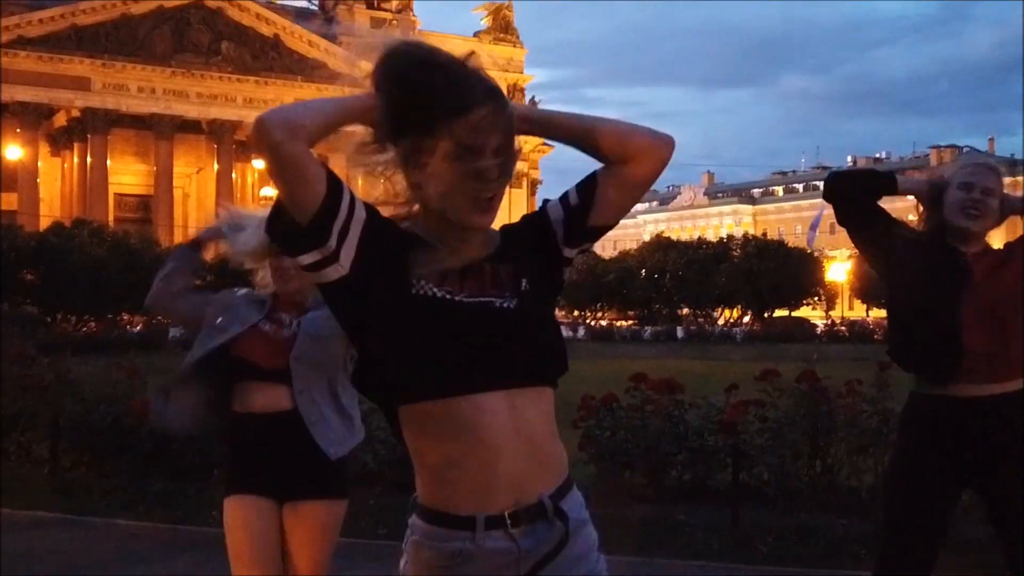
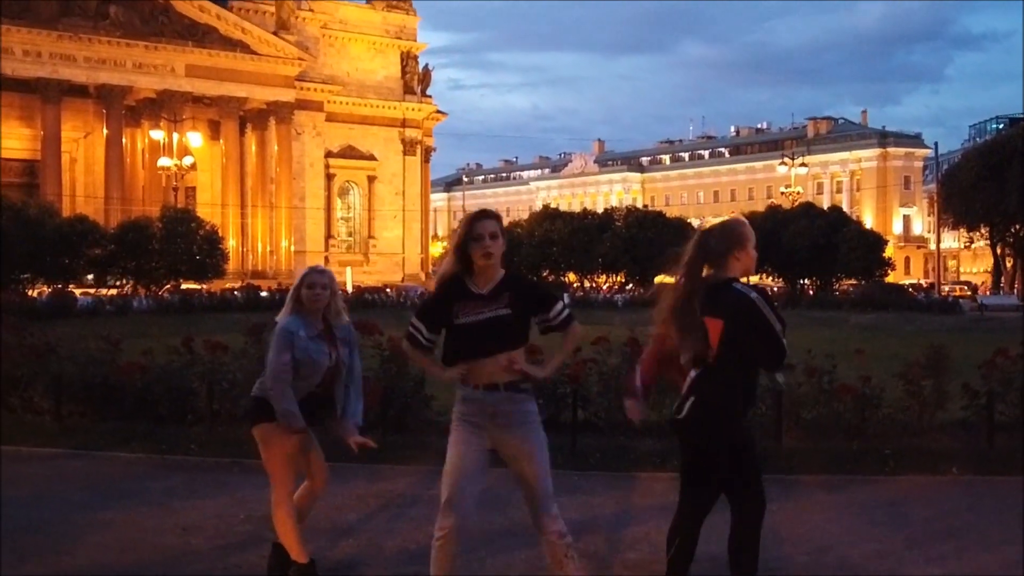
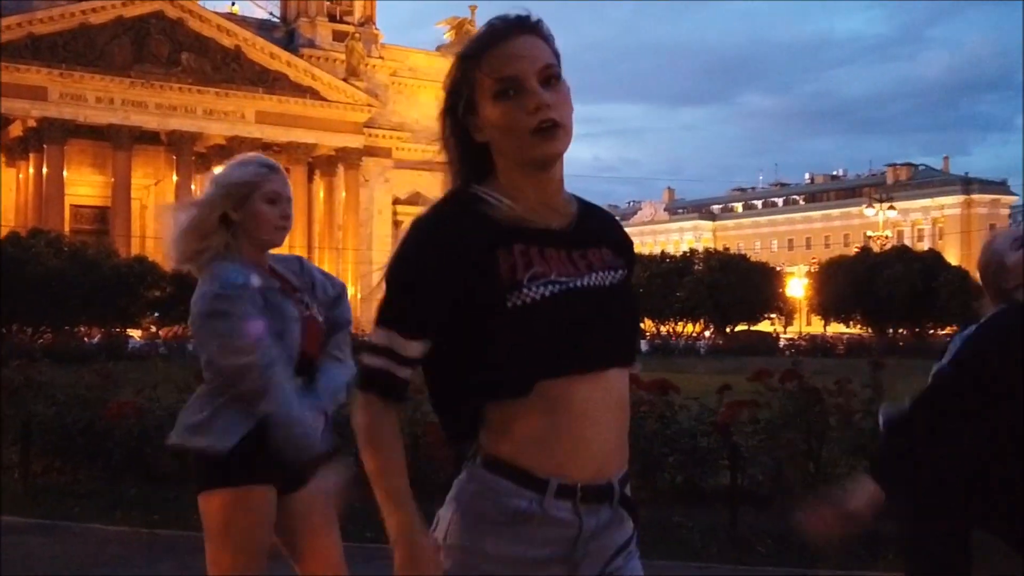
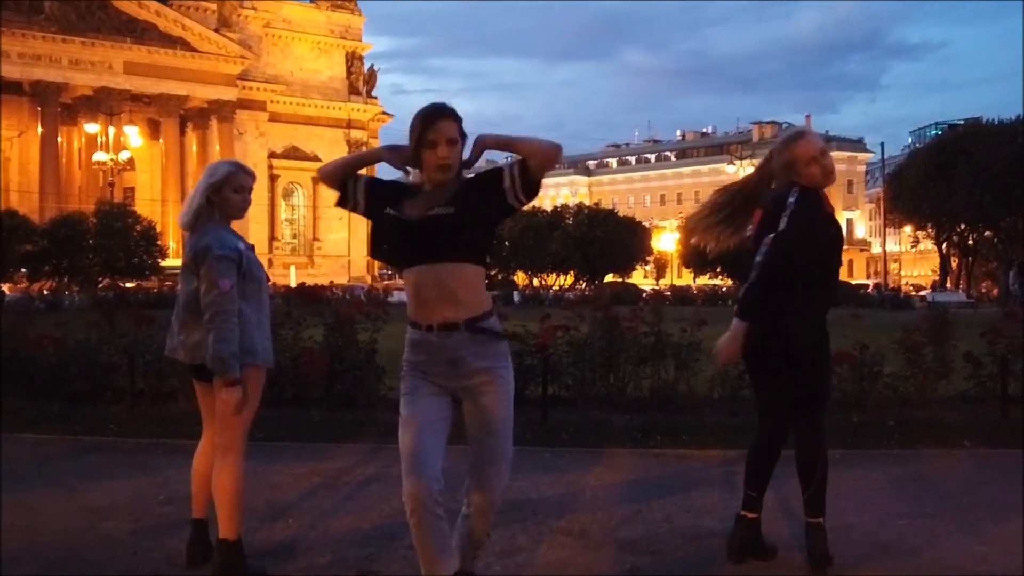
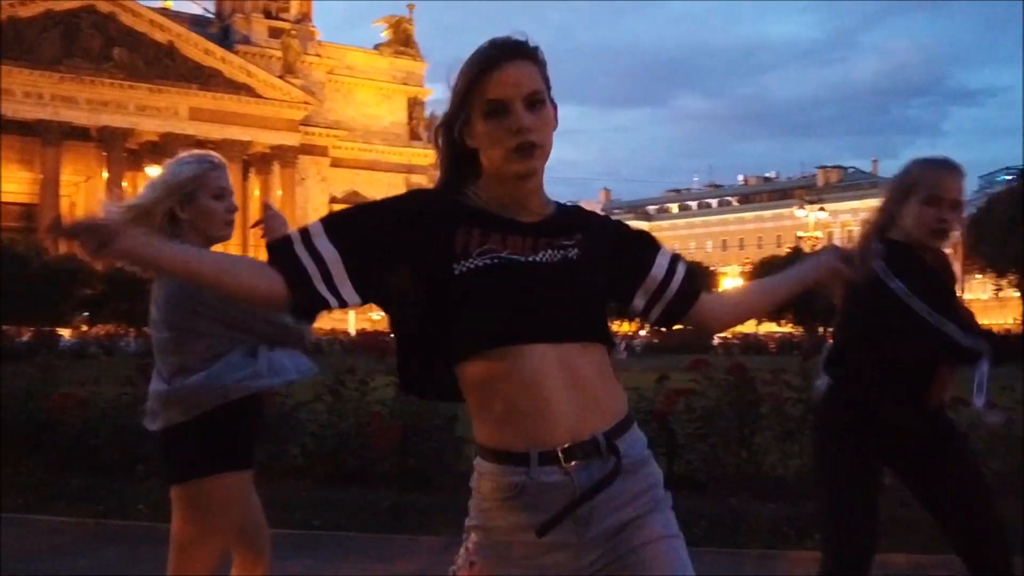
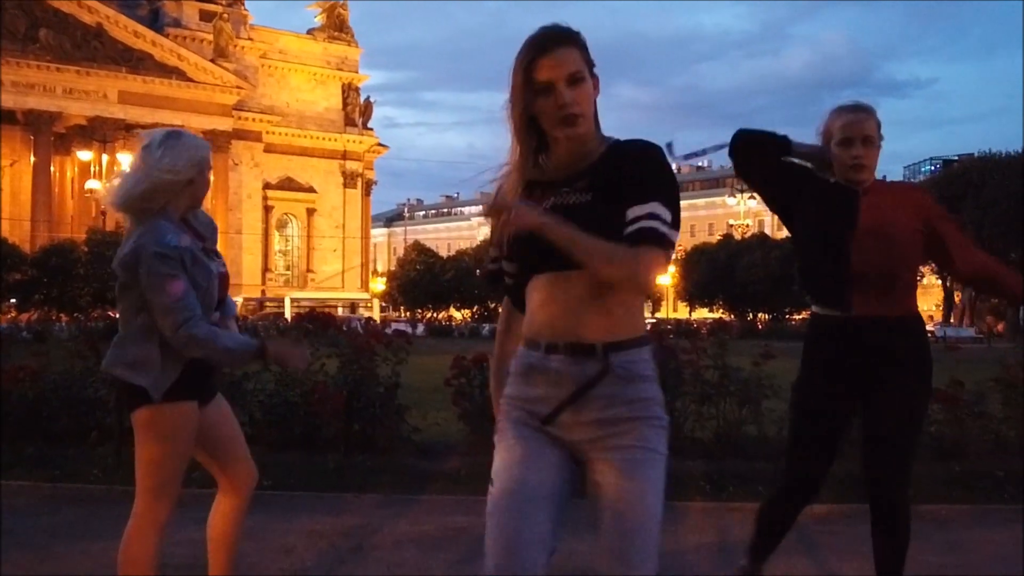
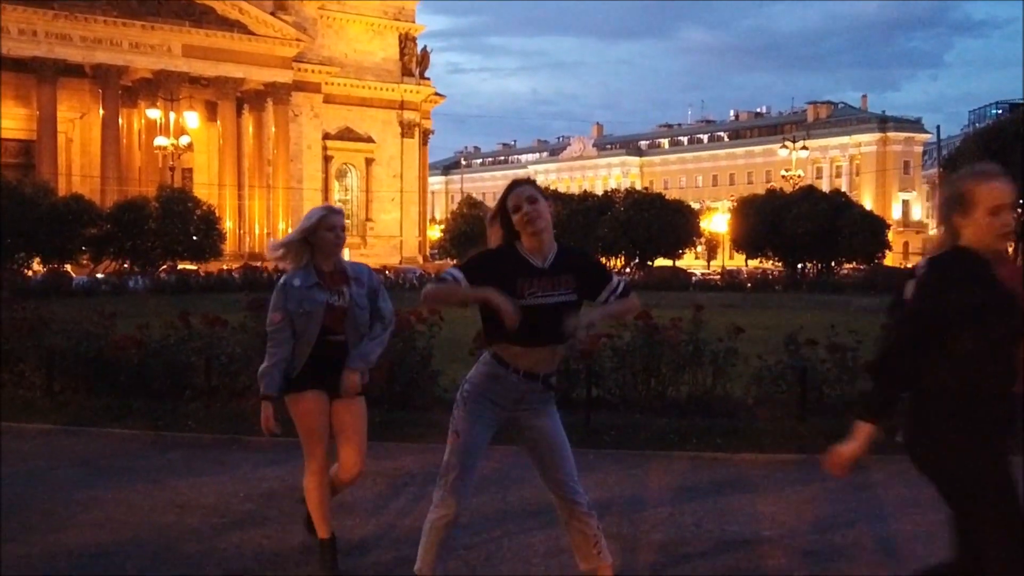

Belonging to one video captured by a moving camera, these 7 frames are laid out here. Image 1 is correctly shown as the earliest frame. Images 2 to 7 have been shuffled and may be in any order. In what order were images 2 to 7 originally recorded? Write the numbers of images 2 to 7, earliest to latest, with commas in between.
3, 5, 6, 4, 2, 7
